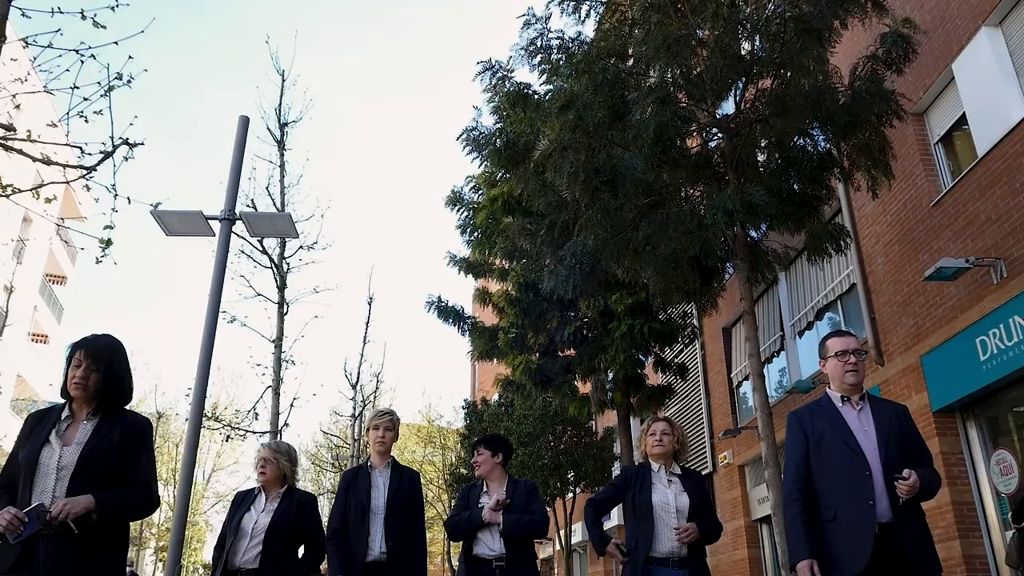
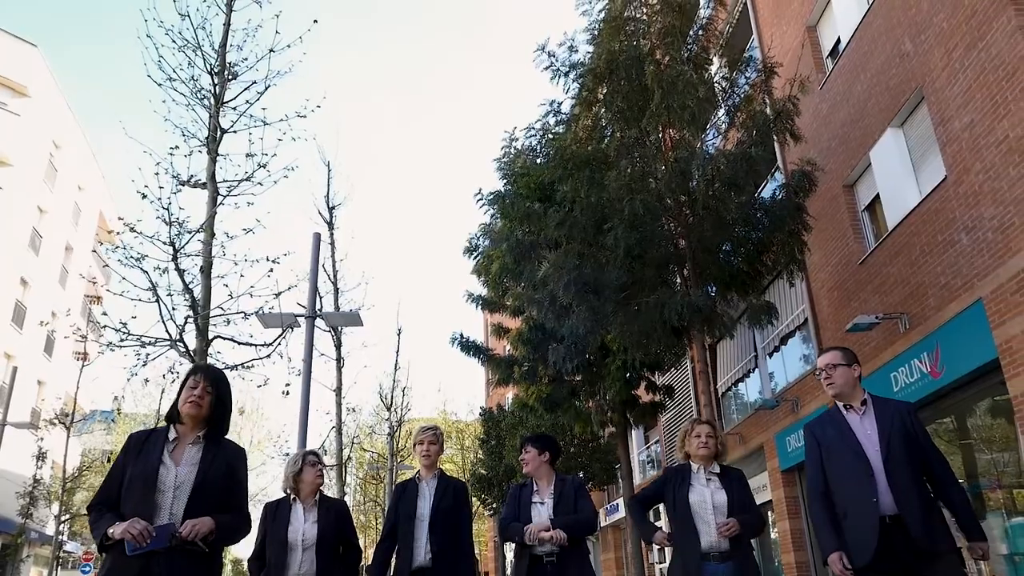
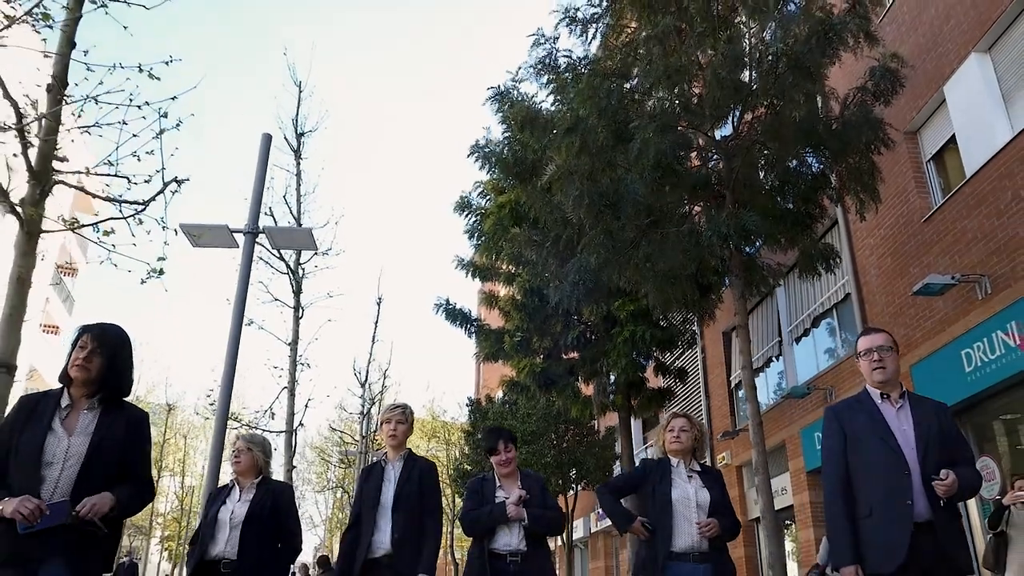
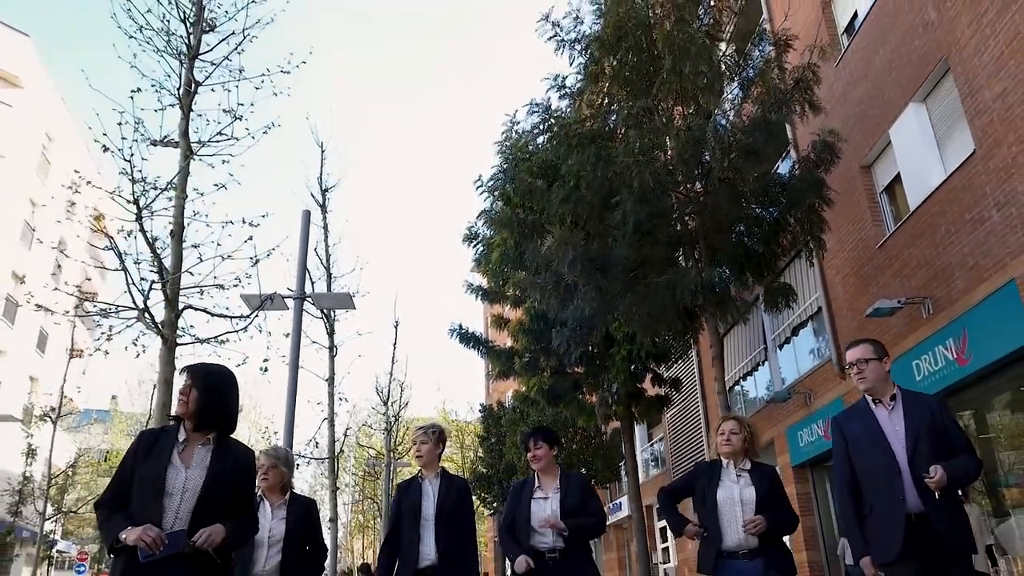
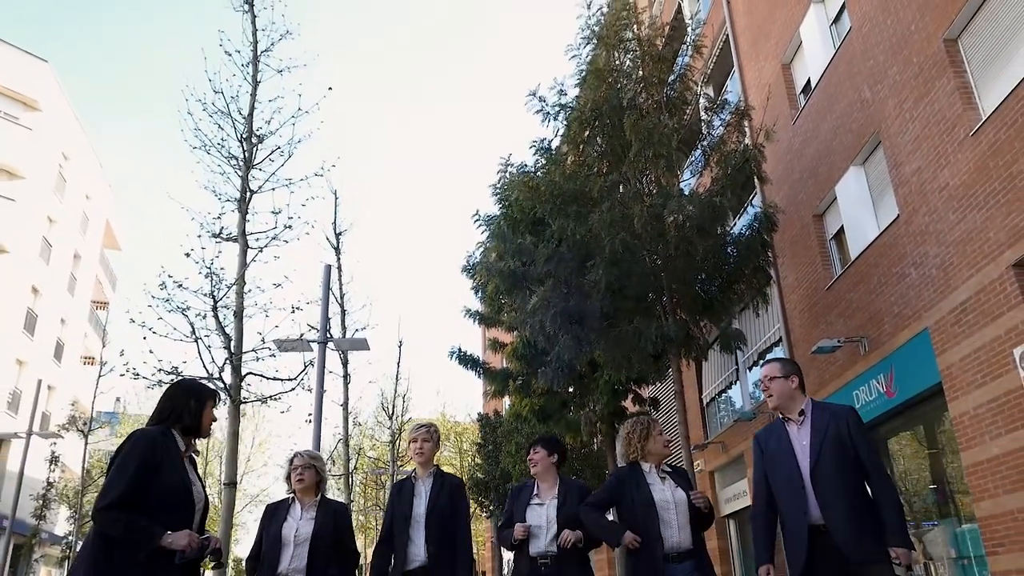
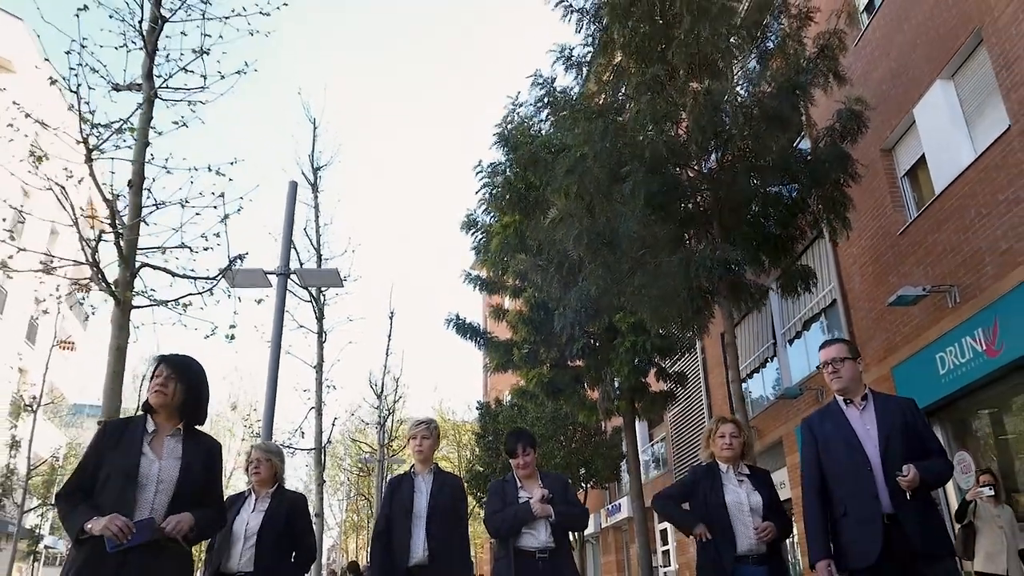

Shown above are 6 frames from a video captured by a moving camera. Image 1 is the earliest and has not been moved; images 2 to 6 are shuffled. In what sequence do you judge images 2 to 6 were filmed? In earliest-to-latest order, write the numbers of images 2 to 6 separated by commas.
3, 6, 4, 2, 5
